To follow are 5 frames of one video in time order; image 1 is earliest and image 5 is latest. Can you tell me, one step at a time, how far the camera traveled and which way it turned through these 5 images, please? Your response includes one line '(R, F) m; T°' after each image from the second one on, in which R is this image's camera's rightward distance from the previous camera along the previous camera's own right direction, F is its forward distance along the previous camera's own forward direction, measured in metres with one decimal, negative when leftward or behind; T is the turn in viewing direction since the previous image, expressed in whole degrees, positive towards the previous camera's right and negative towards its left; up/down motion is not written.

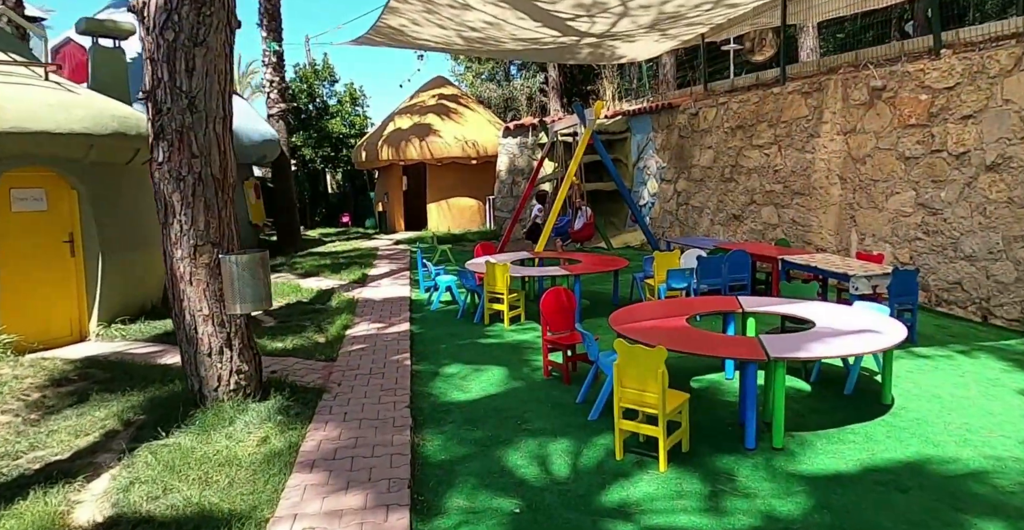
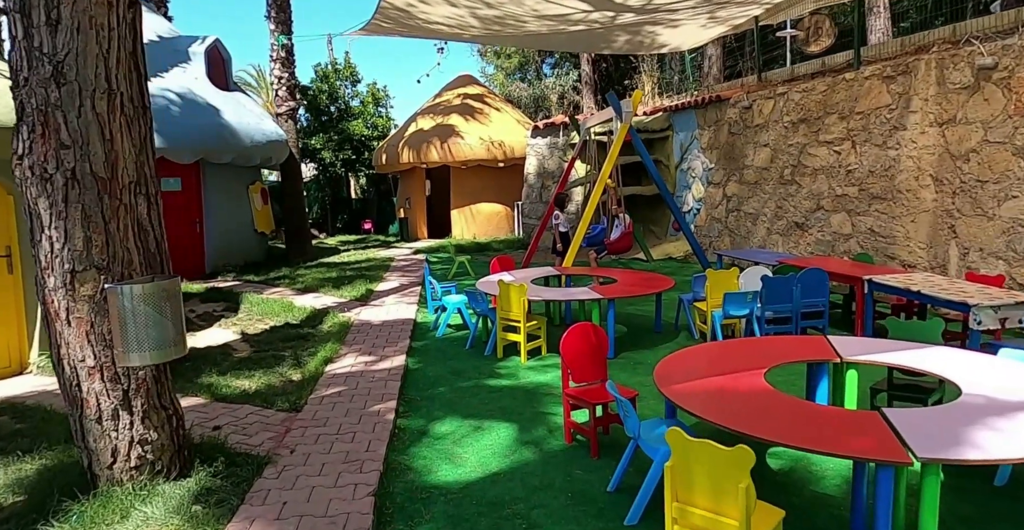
(+0.1, +1.2) m; -3°
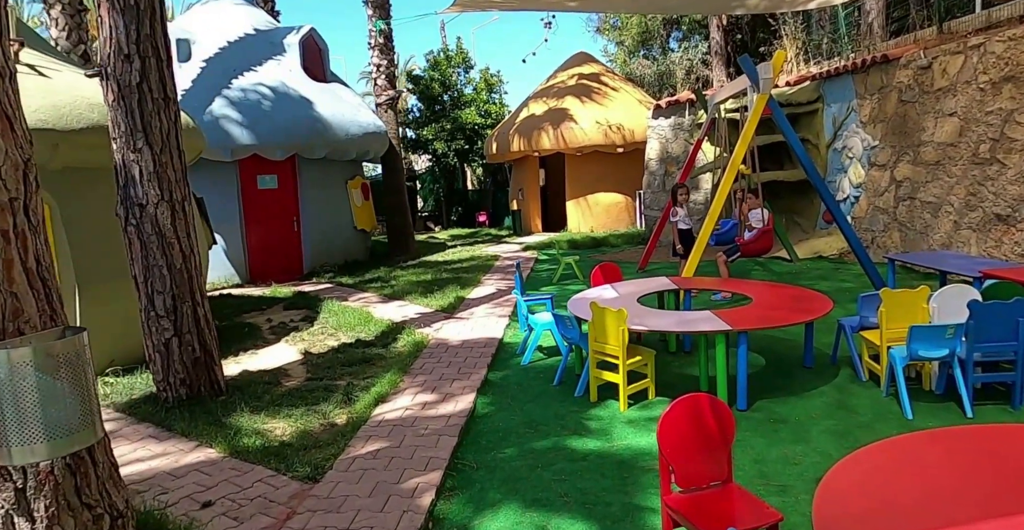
(+0.2, +1.2) m; -11°
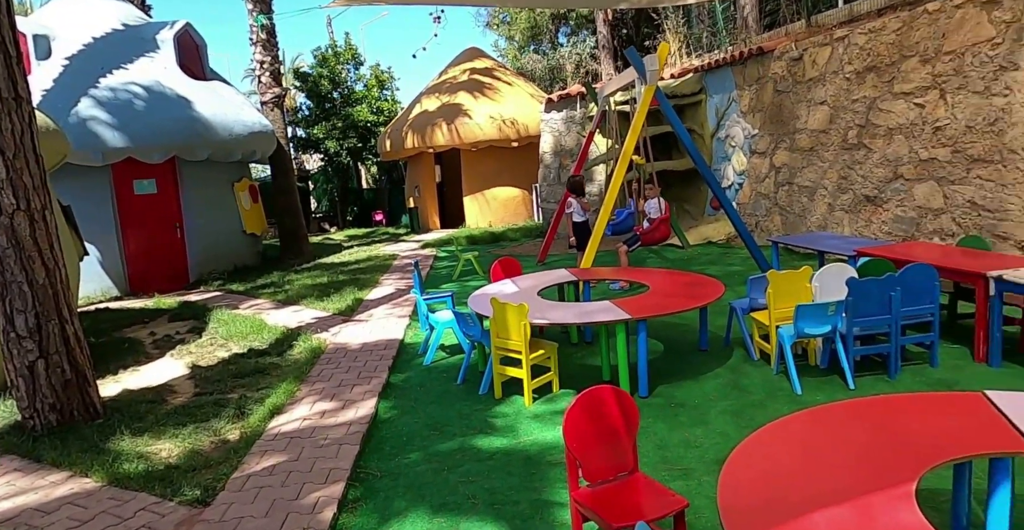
(+0.1, +0.1) m; +8°
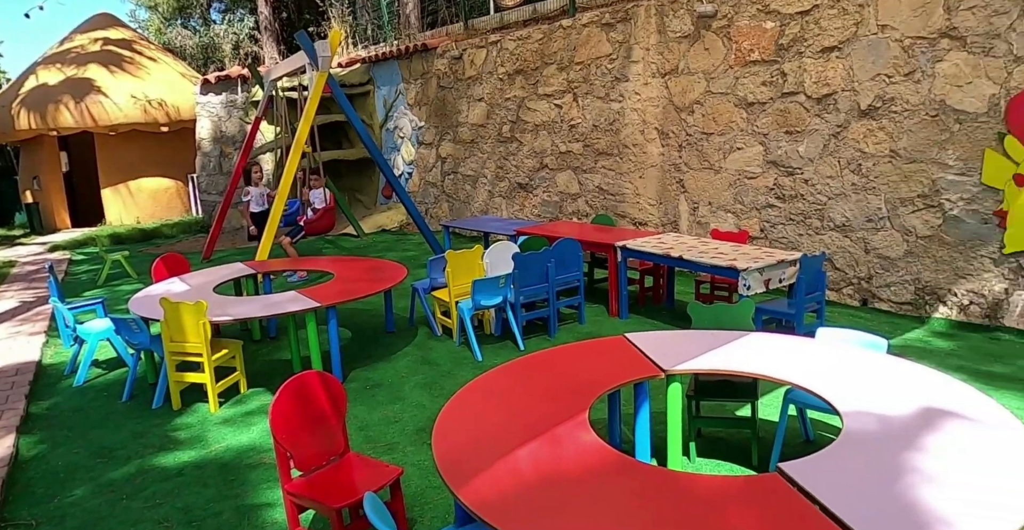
(-0.1, 0.0) m; +28°
